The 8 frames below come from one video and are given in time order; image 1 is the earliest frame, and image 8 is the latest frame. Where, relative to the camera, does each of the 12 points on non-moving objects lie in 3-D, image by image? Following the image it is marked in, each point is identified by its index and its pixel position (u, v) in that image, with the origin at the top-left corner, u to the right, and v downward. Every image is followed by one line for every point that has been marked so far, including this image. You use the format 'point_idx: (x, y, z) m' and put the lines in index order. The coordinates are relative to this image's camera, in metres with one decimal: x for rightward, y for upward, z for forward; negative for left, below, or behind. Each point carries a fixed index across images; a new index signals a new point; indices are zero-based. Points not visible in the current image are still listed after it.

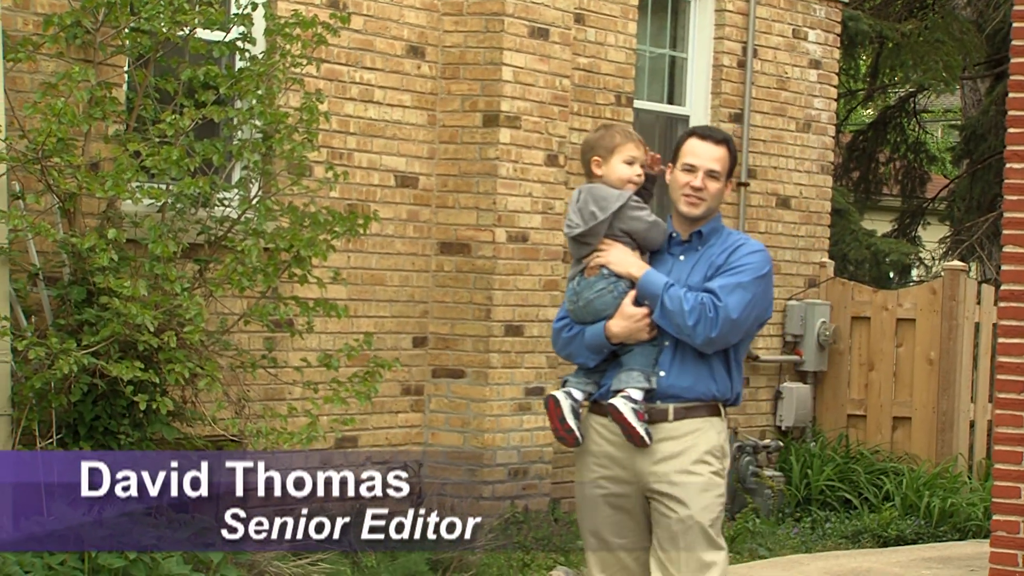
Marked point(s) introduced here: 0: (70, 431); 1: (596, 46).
0: (-1.7, -0.5, +6.9) m
1: (+0.4, +1.3, +9.5) m
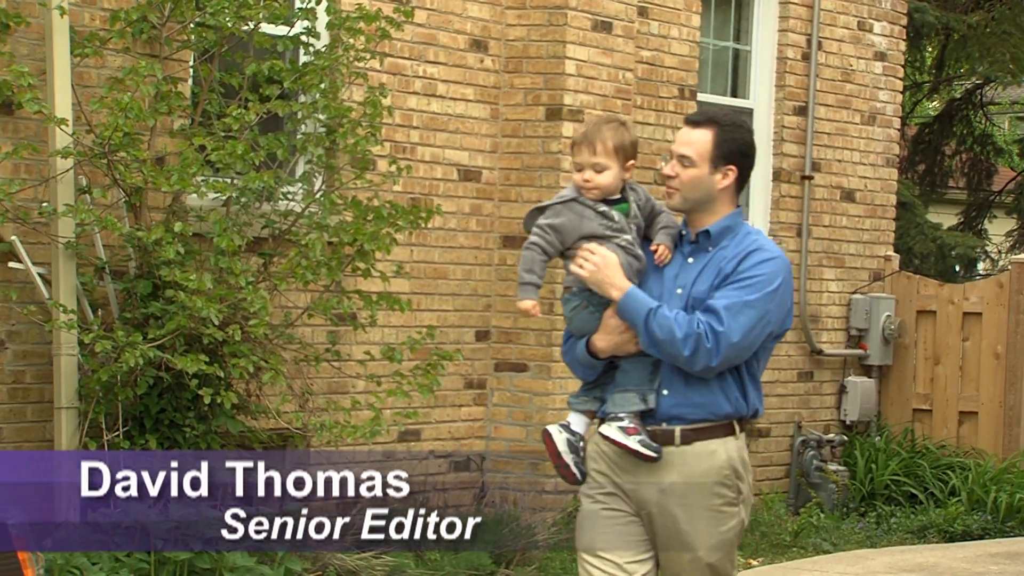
0: (-1.5, -0.5, +7.0) m
1: (+0.8, +1.3, +9.5) m
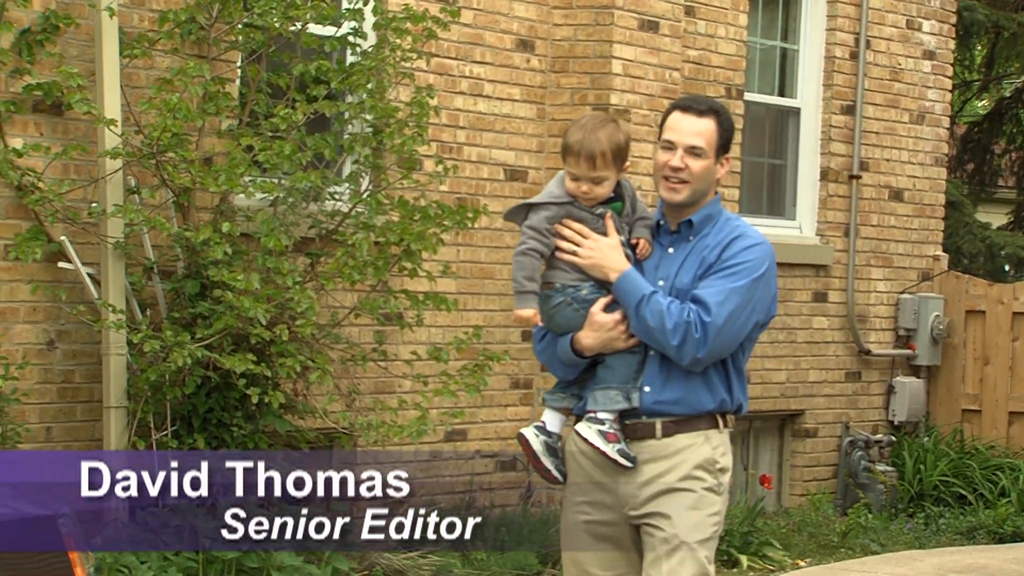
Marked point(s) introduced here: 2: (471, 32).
0: (-1.3, -0.5, +7.0) m
1: (+1.0, +1.3, +9.4) m
2: (-0.2, +1.2, +8.2) m
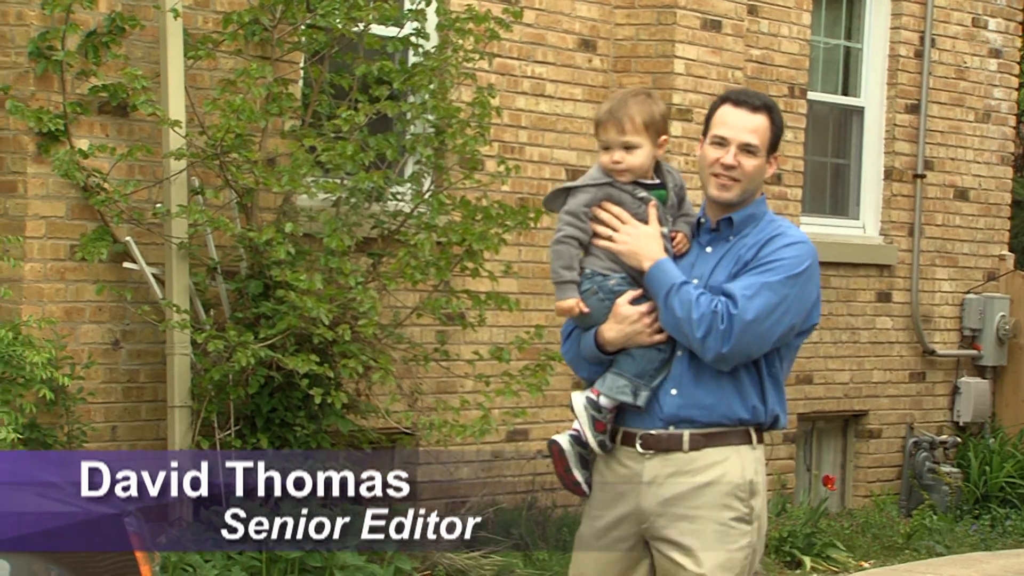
0: (-1.0, -0.5, +7.0) m
1: (+1.3, +1.3, +9.4) m
2: (+0.1, +1.2, +8.2) m
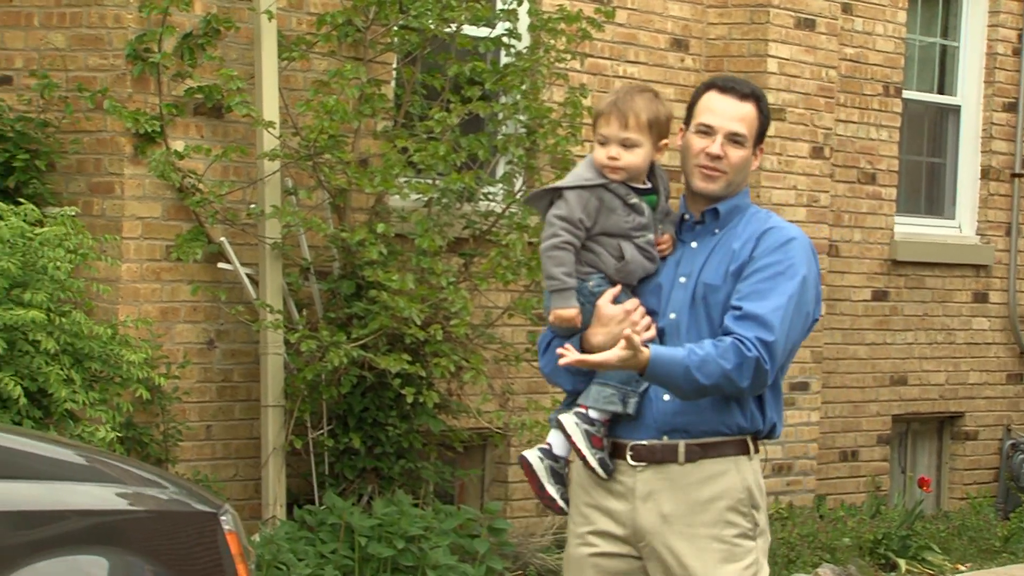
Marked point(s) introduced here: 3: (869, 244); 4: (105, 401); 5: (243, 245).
0: (-0.7, -0.5, +7.1) m
1: (+1.8, +1.3, +9.3) m
2: (+0.5, +1.2, +8.2) m
3: (+1.8, +0.2, +9.5) m
4: (-1.5, -0.4, +6.4) m
5: (-1.1, +0.2, +7.0) m
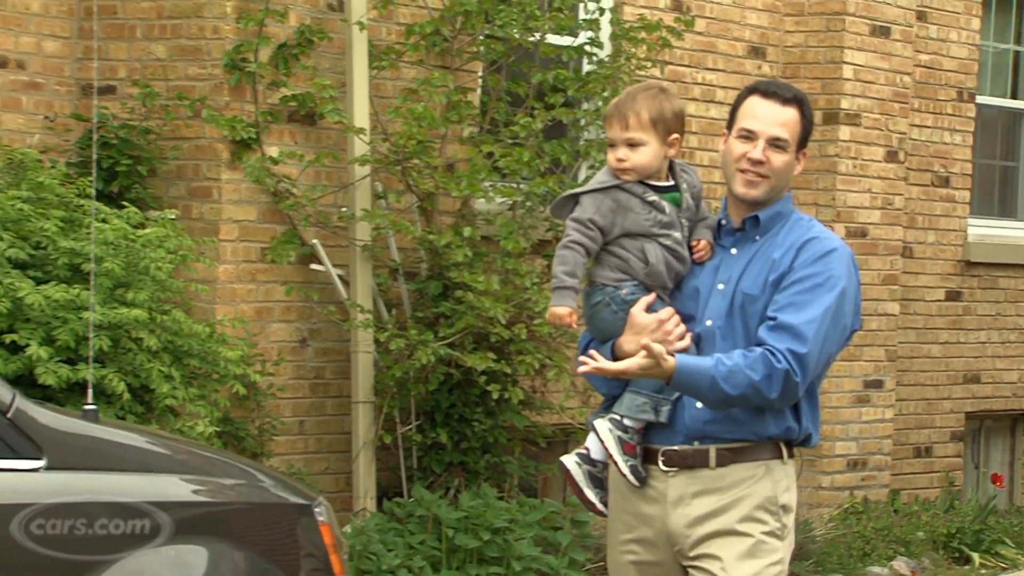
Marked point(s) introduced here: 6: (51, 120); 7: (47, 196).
0: (-0.3, -0.5, +7.3) m
1: (+2.2, +1.3, +9.5) m
2: (+0.9, +1.2, +8.4) m
3: (+2.3, +0.2, +9.7) m
4: (-1.1, -0.4, +6.7) m
5: (-0.7, +0.2, +7.3) m
6: (-1.8, +0.7, +7.1) m
7: (-1.7, +0.3, +6.6) m
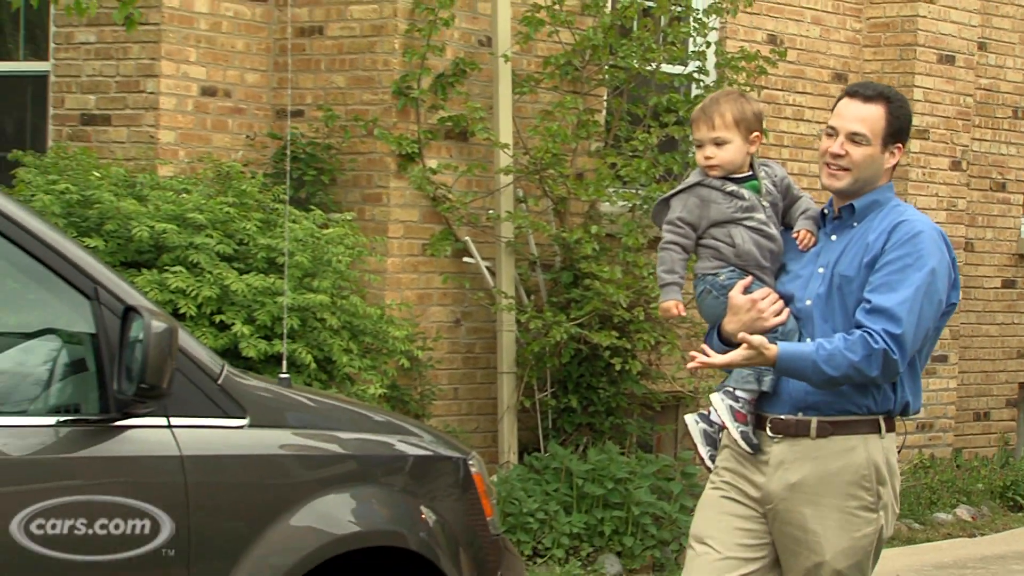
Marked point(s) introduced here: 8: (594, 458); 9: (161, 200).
0: (+0.2, -0.5, +8.7) m
1: (+2.9, +1.3, +10.7) m
2: (+1.5, +1.2, +9.7) m
3: (+3.0, +0.3, +10.9) m
4: (-0.6, -0.4, +8.1) m
5: (-0.1, +0.2, +8.7) m
6: (-1.2, +0.7, +8.6) m
7: (-1.2, +0.4, +8.1) m
8: (+0.4, -0.8, +8.5) m
9: (-1.5, +0.4, +7.8) m
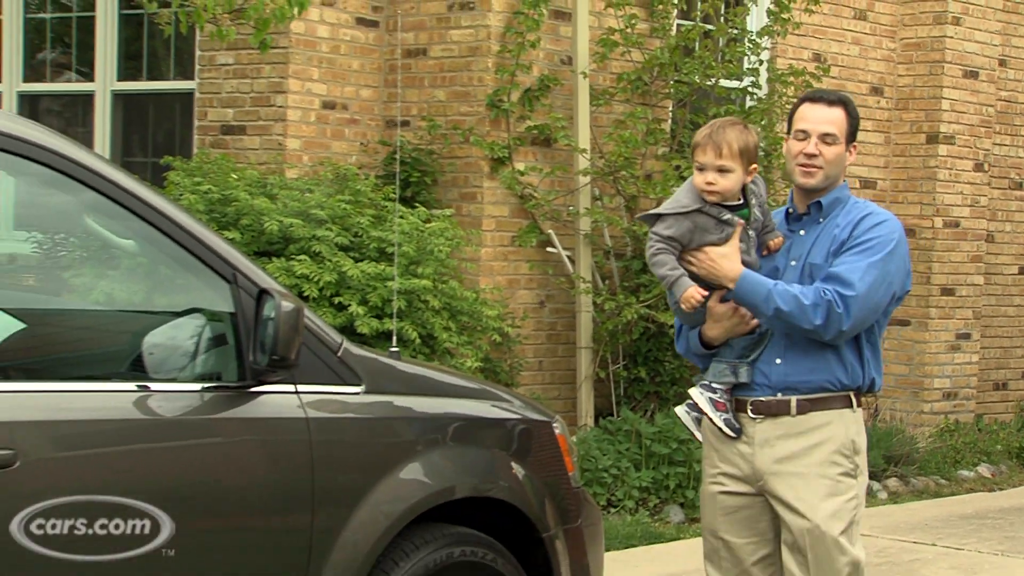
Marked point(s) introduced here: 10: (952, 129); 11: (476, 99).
0: (+0.7, -0.4, +10.0) m
1: (+3.4, +1.4, +11.9) m
2: (+2.0, +1.3, +11.0) m
3: (+3.5, +0.4, +12.0) m
4: (-0.2, -0.3, +9.4) m
5: (+0.3, +0.3, +10.0) m
6: (-0.8, +0.8, +9.9) m
7: (-0.8, +0.5, +9.4) m
8: (+0.8, -0.7, +9.8) m
9: (-1.1, +0.5, +9.1) m
10: (+2.8, +1.0, +11.2) m
11: (-0.2, +1.0, +9.7) m
